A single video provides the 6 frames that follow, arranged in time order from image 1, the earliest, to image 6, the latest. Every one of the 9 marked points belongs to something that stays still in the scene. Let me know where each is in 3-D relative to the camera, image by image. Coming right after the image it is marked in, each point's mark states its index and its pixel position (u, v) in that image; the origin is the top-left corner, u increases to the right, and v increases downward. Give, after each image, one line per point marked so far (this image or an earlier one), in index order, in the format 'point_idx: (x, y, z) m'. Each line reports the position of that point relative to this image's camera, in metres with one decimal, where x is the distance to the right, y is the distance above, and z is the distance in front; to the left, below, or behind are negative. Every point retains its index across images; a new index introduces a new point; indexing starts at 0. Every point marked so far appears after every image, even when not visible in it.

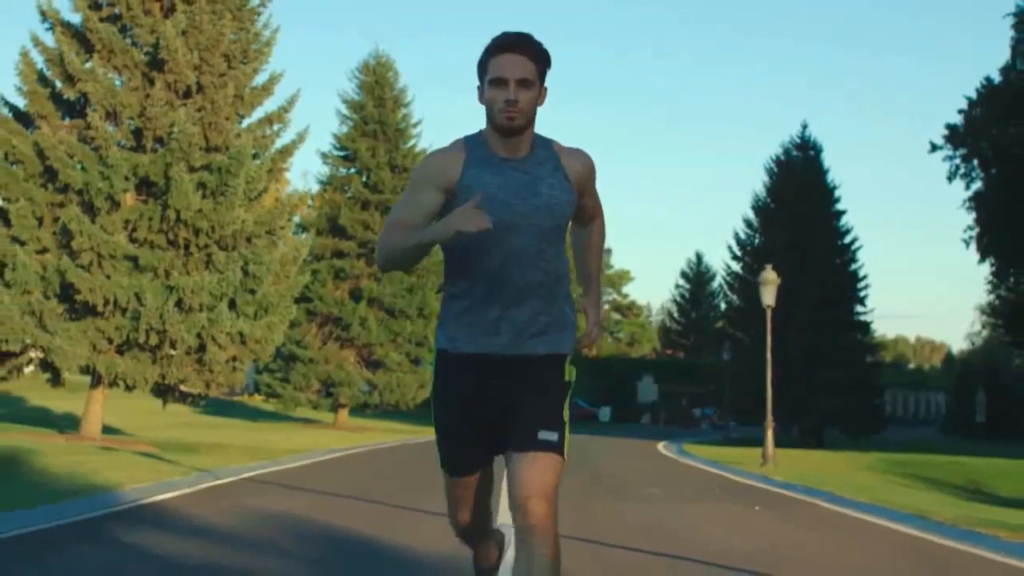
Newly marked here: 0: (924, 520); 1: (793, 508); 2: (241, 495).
0: (+4.5, -2.5, +14.6) m
1: (+3.4, -2.6, +16.2) m
2: (-2.8, -2.2, +14.3) m
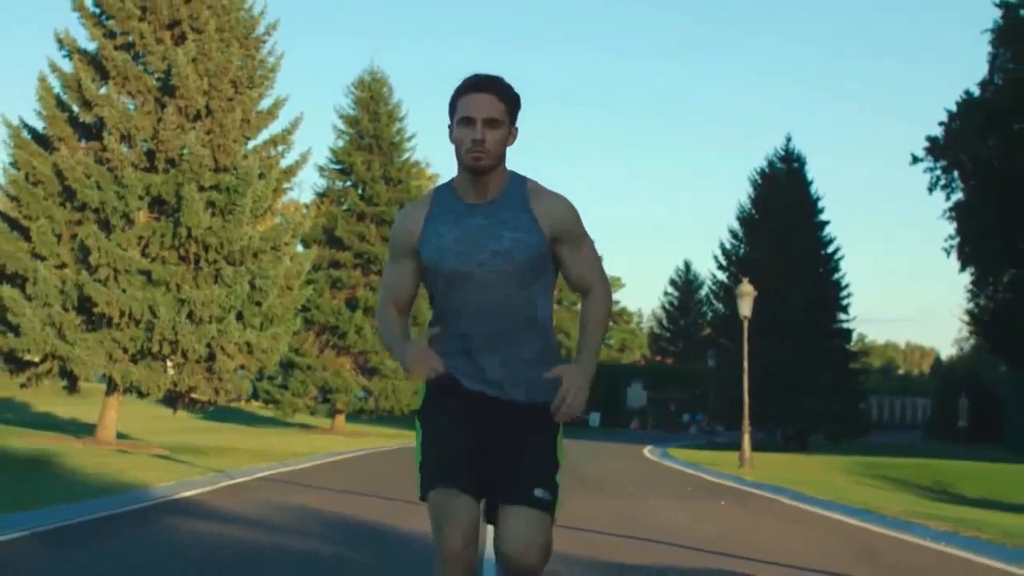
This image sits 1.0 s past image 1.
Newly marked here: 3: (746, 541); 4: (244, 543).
0: (+4.4, -2.7, +16.3) m
1: (+3.2, -2.8, +17.9) m
2: (-2.9, -2.4, +16.0) m
3: (+2.3, -2.4, +13.3) m
4: (-2.1, -2.2, +11.6) m
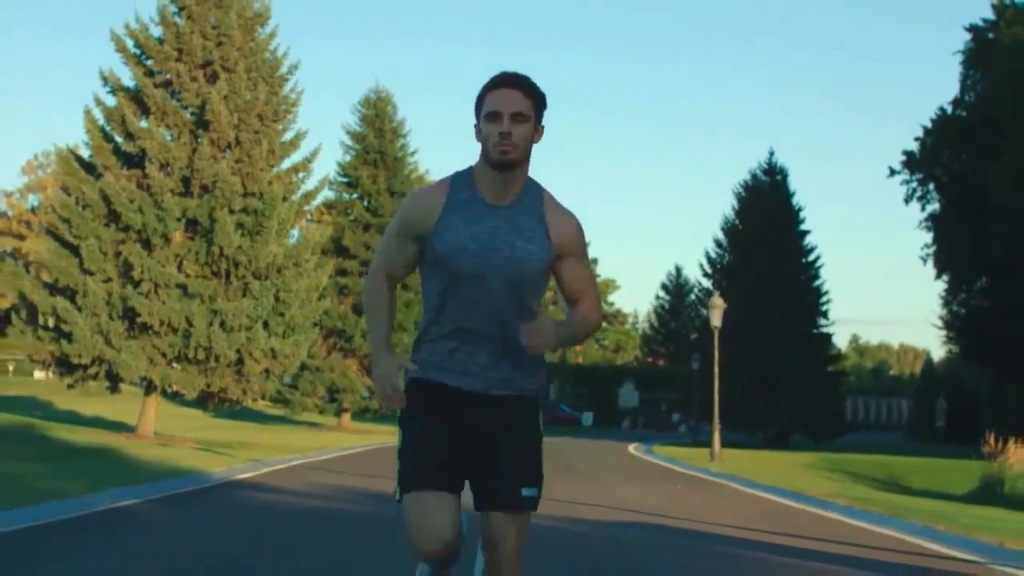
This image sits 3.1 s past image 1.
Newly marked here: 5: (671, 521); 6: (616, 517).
0: (+4.3, -3.0, +20.0) m
1: (+3.1, -3.1, +21.6) m
2: (-3.0, -2.7, +19.6) m
3: (+2.2, -2.8, +16.9) m
4: (-2.2, -2.5, +15.2) m
5: (+1.8, -2.6, +15.5) m
6: (+1.2, -2.6, +15.7) m
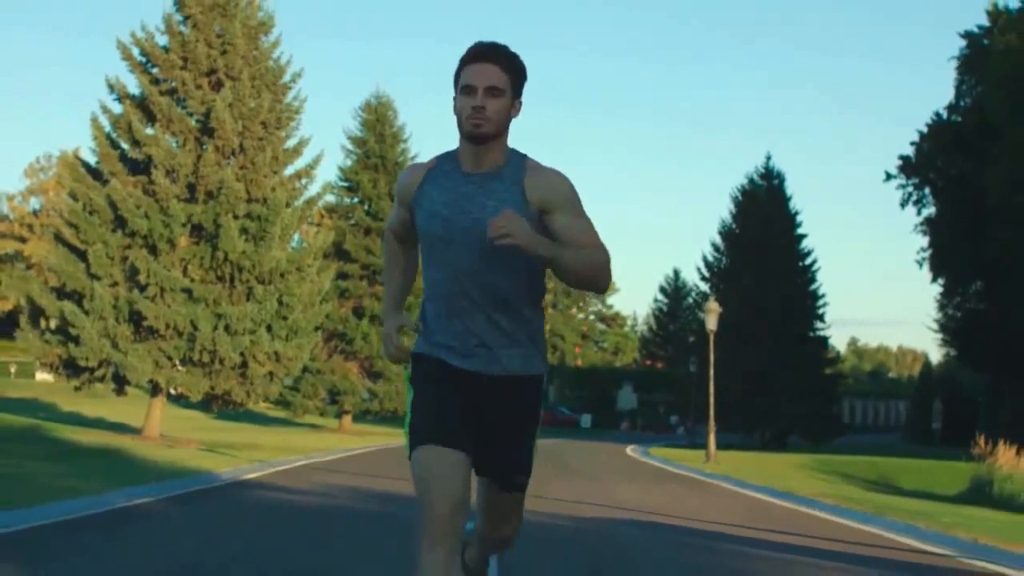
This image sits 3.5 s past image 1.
0: (+4.3, -3.1, +20.6) m
1: (+3.1, -3.2, +22.2) m
2: (-3.0, -2.8, +20.2) m
3: (+2.2, -2.8, +17.5) m
4: (-2.3, -2.6, +15.8) m
5: (+1.8, -2.7, +16.1) m
6: (+1.2, -2.7, +16.3) m
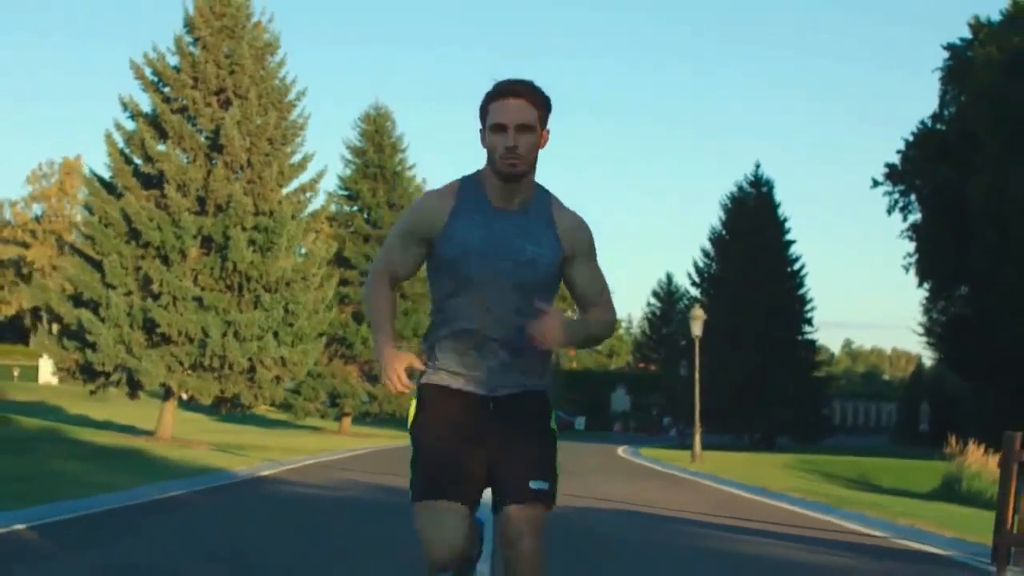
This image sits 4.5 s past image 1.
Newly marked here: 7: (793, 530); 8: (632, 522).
0: (+4.2, -3.3, +22.3) m
1: (+3.0, -3.4, +23.9) m
2: (-3.1, -3.0, +21.9) m
3: (+2.1, -3.0, +19.2) m
4: (-2.3, -2.7, +17.5) m
5: (+1.7, -2.9, +17.8) m
6: (+1.1, -2.9, +18.1) m
7: (+3.1, -2.7, +15.3) m
8: (+1.4, -2.7, +15.9) m
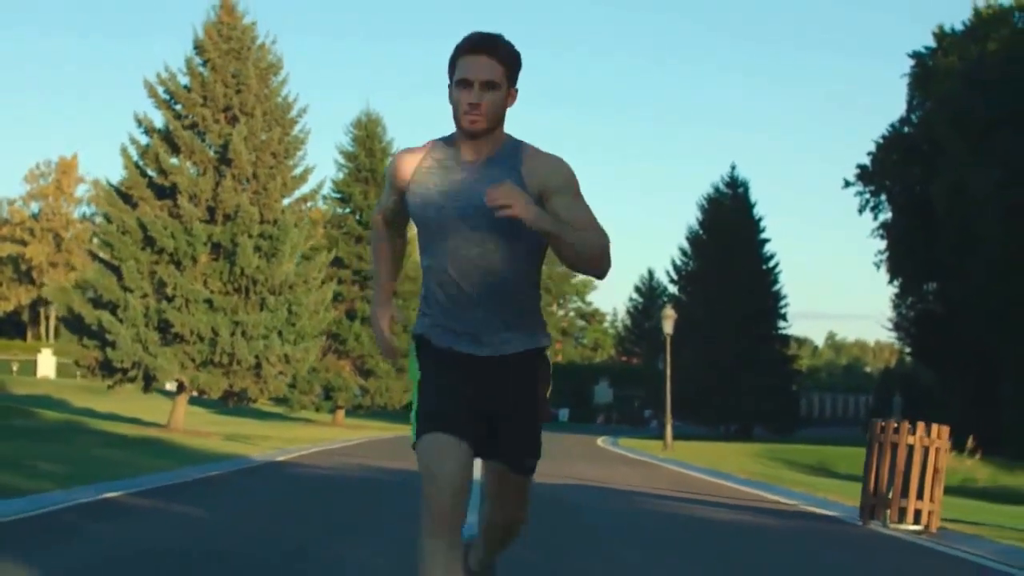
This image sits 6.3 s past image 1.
0: (+3.9, -3.4, +25.4) m
1: (+2.7, -3.5, +27.0) m
2: (-3.4, -3.1, +24.9) m
3: (+1.9, -3.2, +22.3) m
4: (-2.6, -2.9, +20.5) m
5: (+1.4, -3.0, +20.9) m
6: (+0.8, -3.0, +21.1) m
7: (+2.9, -2.9, +18.3) m
8: (+1.2, -2.9, +18.9) m
